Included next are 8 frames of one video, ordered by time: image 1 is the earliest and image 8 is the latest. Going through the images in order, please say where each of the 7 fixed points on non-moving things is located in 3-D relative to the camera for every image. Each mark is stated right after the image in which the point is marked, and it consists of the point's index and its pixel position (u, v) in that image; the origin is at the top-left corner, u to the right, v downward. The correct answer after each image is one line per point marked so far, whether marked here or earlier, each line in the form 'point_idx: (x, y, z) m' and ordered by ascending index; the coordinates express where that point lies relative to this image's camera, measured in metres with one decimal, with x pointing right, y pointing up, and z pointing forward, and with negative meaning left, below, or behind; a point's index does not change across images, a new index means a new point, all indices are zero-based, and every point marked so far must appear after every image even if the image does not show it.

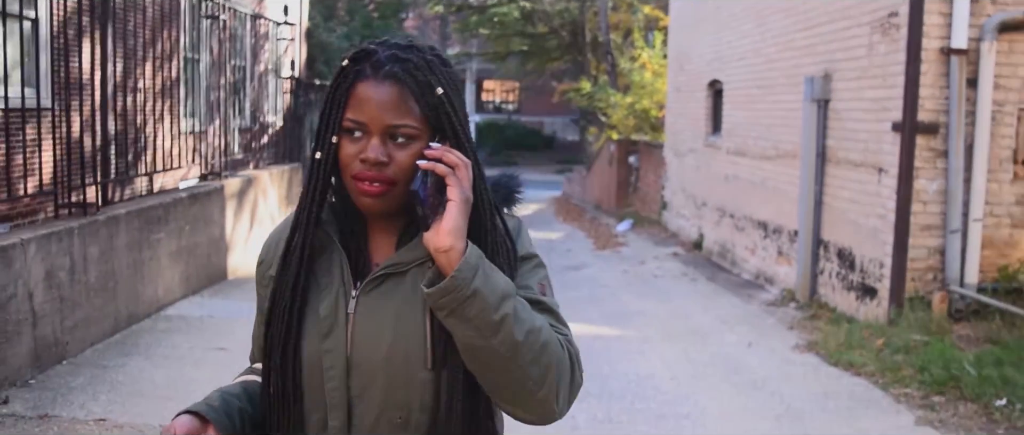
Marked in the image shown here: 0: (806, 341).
0: (+2.1, -0.9, +7.0) m
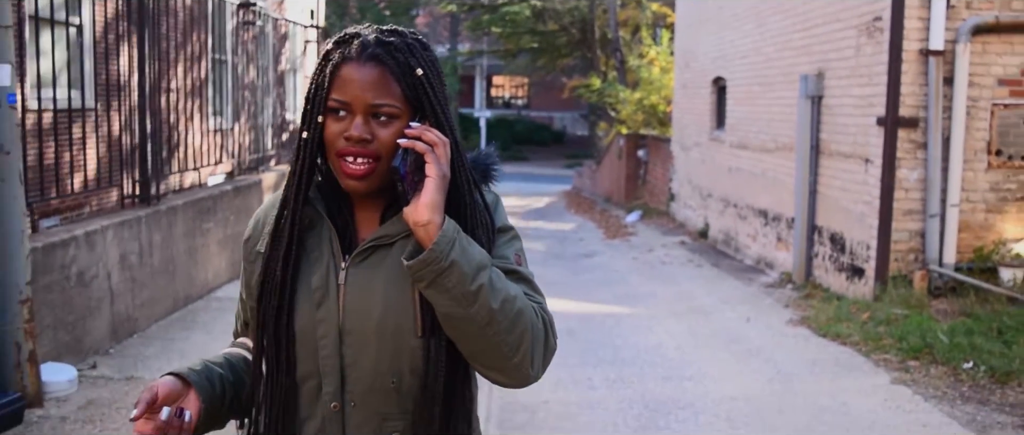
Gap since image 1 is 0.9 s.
0: (+2.2, -0.8, +7.7) m
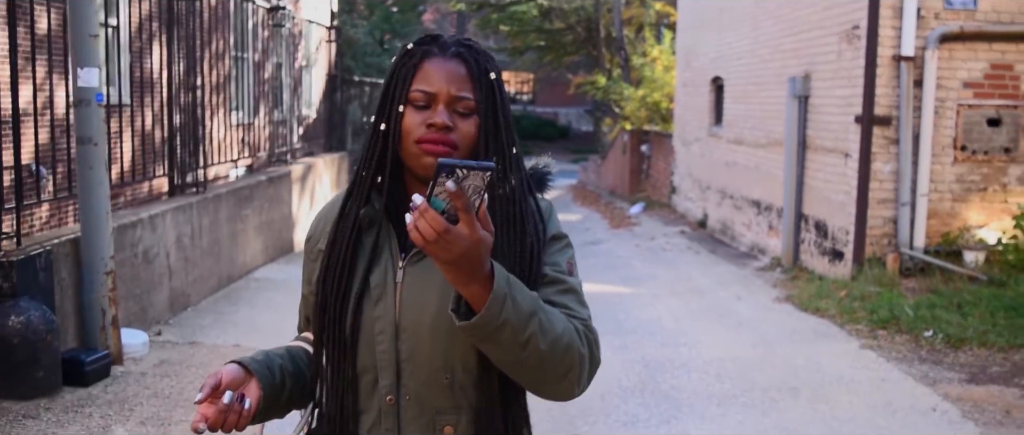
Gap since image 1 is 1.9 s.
0: (+2.3, -0.7, +8.5) m
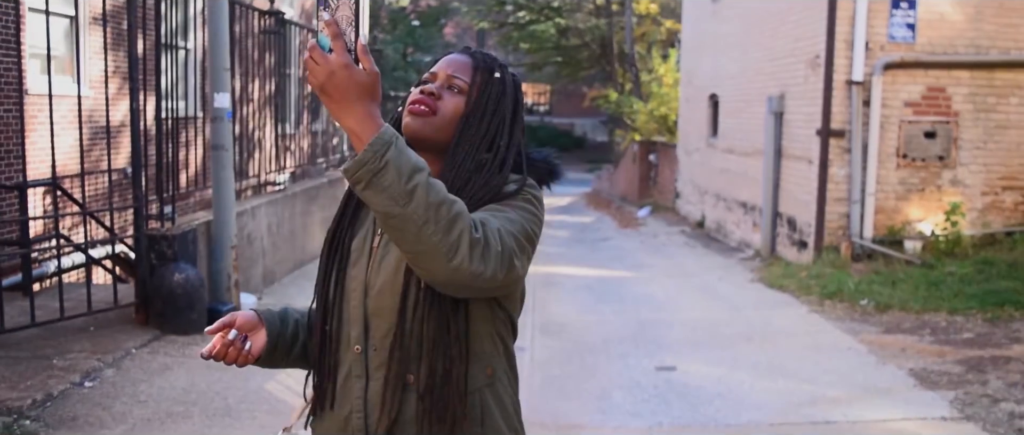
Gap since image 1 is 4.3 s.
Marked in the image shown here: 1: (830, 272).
0: (+2.6, -0.6, +10.3) m
1: (+3.1, -0.5, +9.4) m
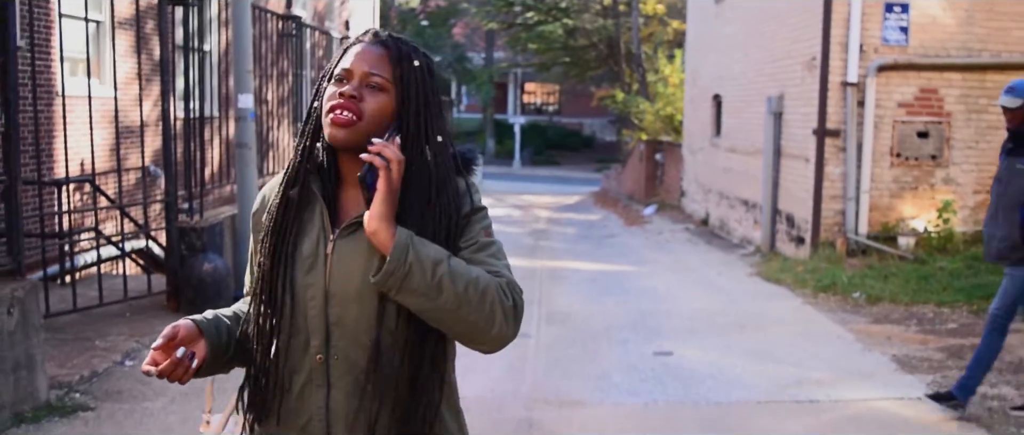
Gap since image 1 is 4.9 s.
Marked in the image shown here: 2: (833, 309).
0: (+2.7, -0.6, +10.7) m
1: (+3.1, -0.5, +9.8) m
2: (+2.7, -0.8, +8.4) m
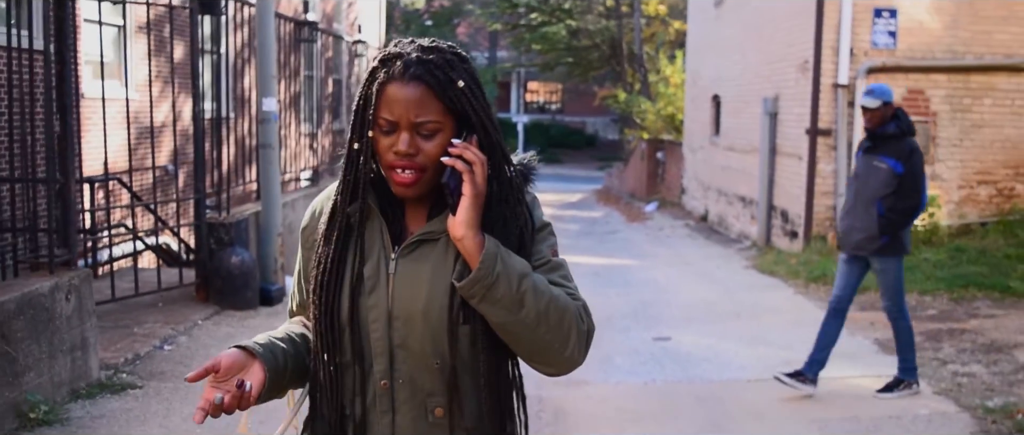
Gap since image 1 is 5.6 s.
0: (+2.7, -0.5, +11.2) m
1: (+3.2, -0.4, +10.3) m
2: (+2.8, -0.7, +8.9) m
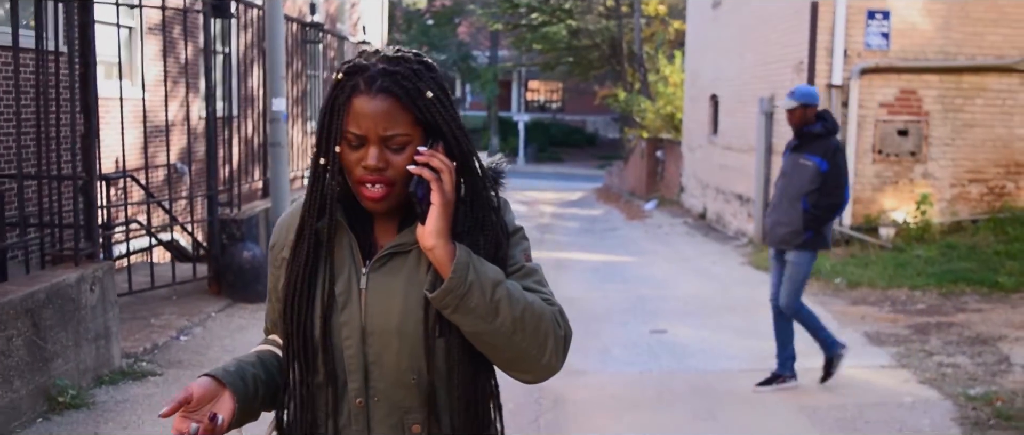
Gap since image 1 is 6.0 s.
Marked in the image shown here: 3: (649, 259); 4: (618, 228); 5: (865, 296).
0: (+2.8, -0.5, +11.4) m
1: (+3.2, -0.4, +10.6) m
2: (+2.8, -0.7, +9.1) m
3: (+1.7, -0.5, +11.9) m
4: (+1.7, -0.2, +15.9) m
5: (+3.2, -0.7, +8.9) m
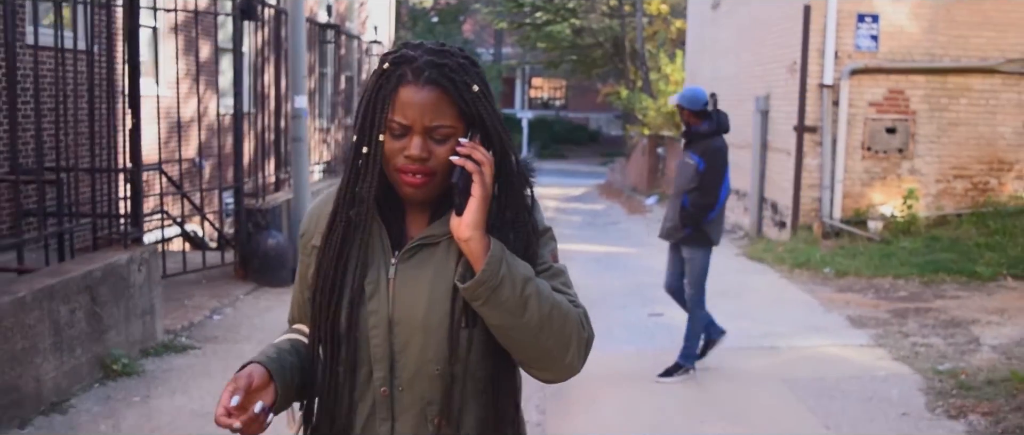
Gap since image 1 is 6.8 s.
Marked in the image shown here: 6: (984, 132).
0: (+2.8, -0.4, +12.0) m
1: (+3.3, -0.3, +11.1) m
2: (+2.9, -0.6, +9.7) m
3: (+1.7, -0.4, +12.5) m
4: (+1.8, -0.1, +16.5) m
5: (+3.3, -0.6, +9.5) m
6: (+5.5, +1.0, +11.4) m
